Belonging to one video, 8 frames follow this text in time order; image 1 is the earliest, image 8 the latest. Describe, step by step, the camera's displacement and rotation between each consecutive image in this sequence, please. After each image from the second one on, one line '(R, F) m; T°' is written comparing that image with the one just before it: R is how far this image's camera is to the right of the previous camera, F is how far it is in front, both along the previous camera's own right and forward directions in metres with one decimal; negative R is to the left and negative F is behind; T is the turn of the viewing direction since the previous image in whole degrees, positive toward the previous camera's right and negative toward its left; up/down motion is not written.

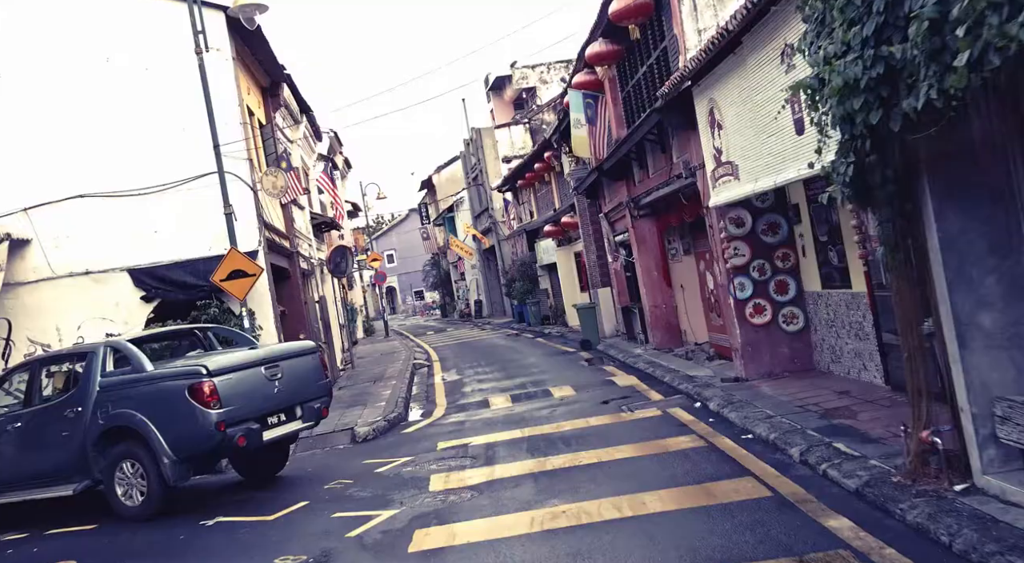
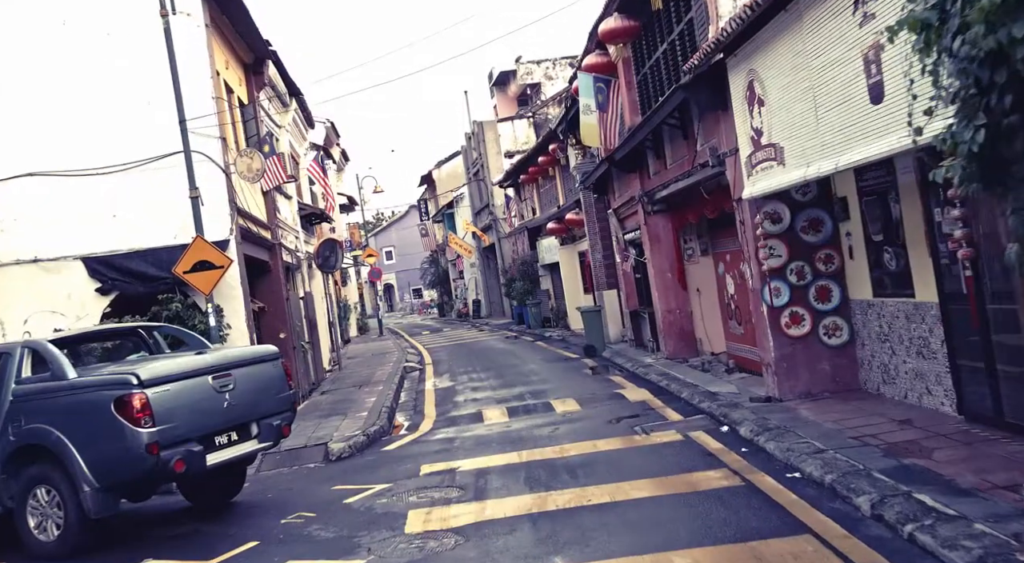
(0.0, +1.7) m; 0°
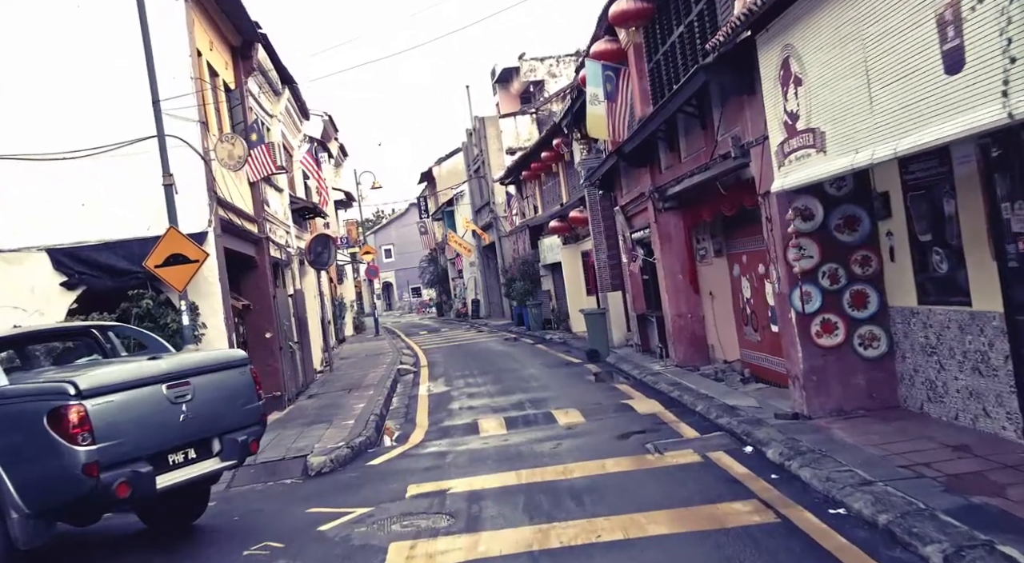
(0.0, +1.1) m; 0°
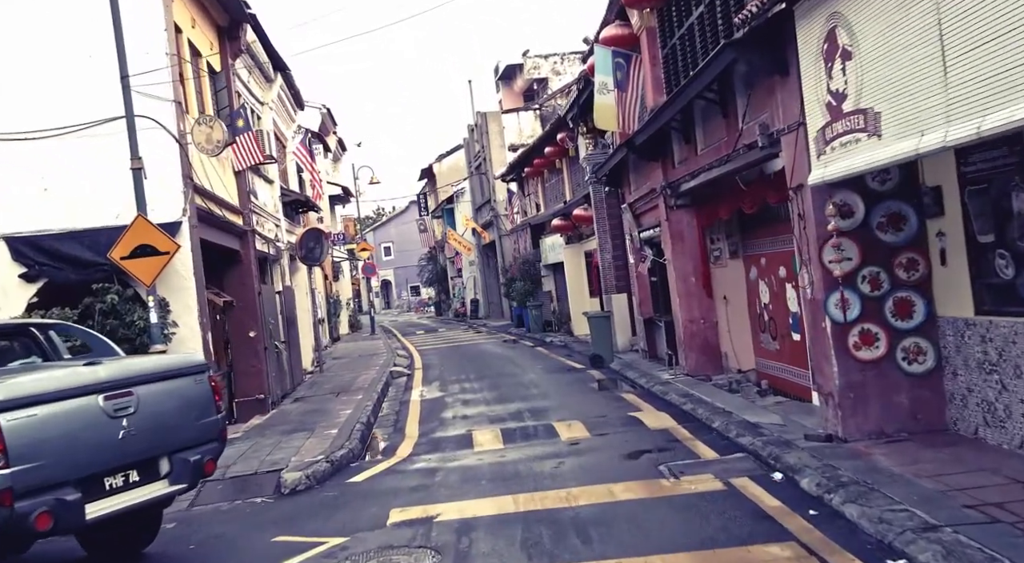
(0.0, +1.1) m; 0°
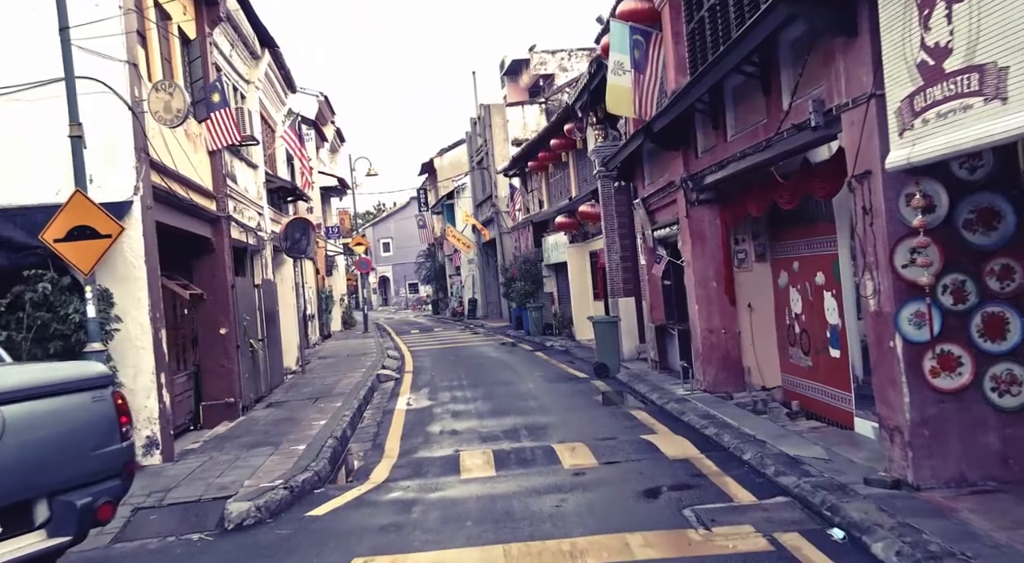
(0.0, +1.6) m; 0°
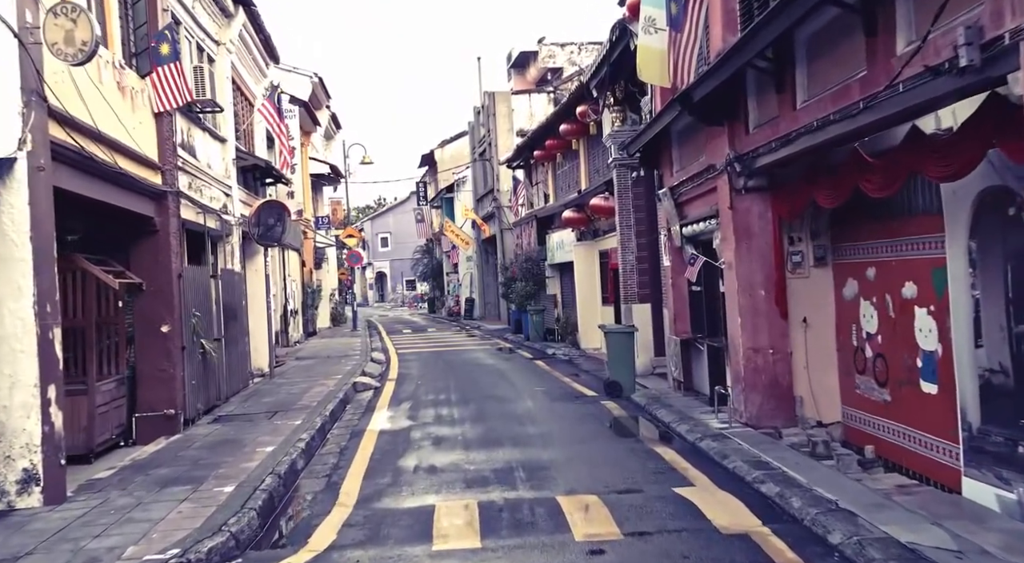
(0.0, +2.6) m; 0°
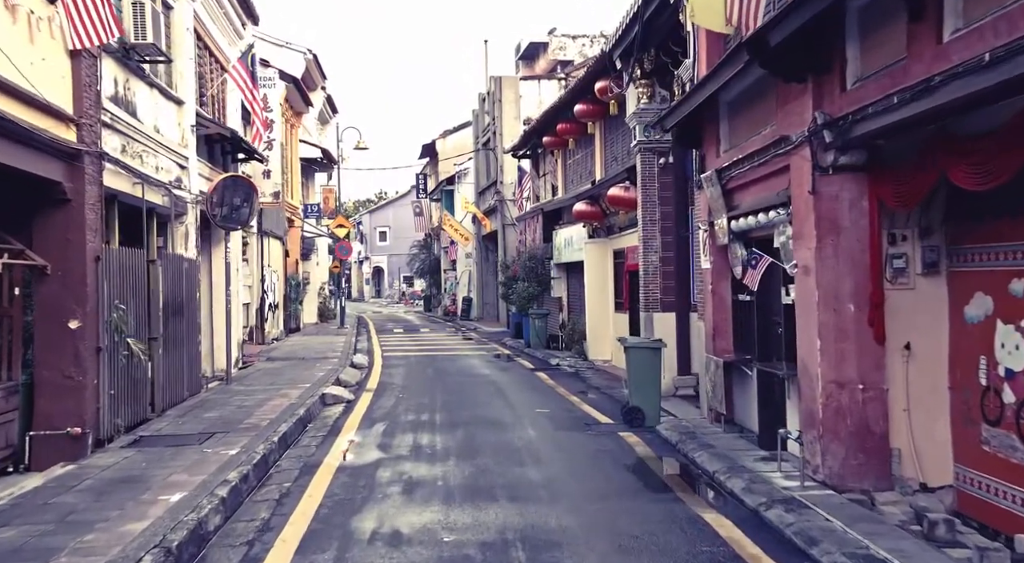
(0.0, +2.8) m; 0°
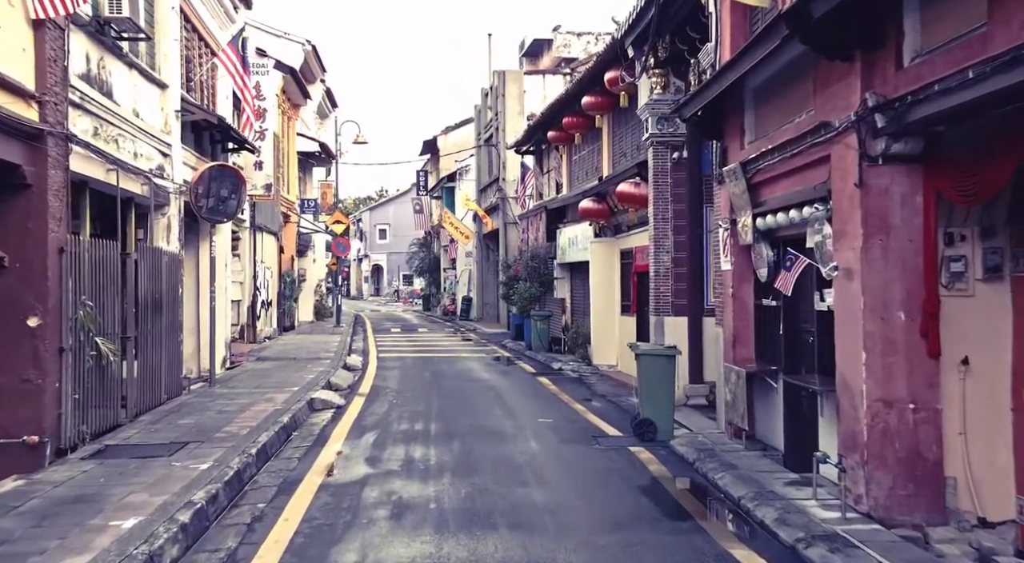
(0.0, +1.0) m; 0°
